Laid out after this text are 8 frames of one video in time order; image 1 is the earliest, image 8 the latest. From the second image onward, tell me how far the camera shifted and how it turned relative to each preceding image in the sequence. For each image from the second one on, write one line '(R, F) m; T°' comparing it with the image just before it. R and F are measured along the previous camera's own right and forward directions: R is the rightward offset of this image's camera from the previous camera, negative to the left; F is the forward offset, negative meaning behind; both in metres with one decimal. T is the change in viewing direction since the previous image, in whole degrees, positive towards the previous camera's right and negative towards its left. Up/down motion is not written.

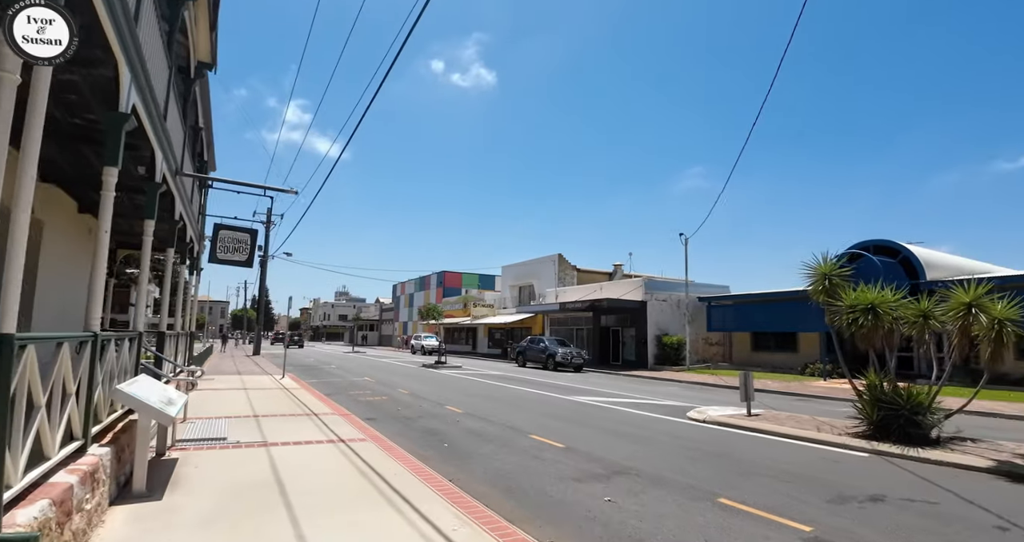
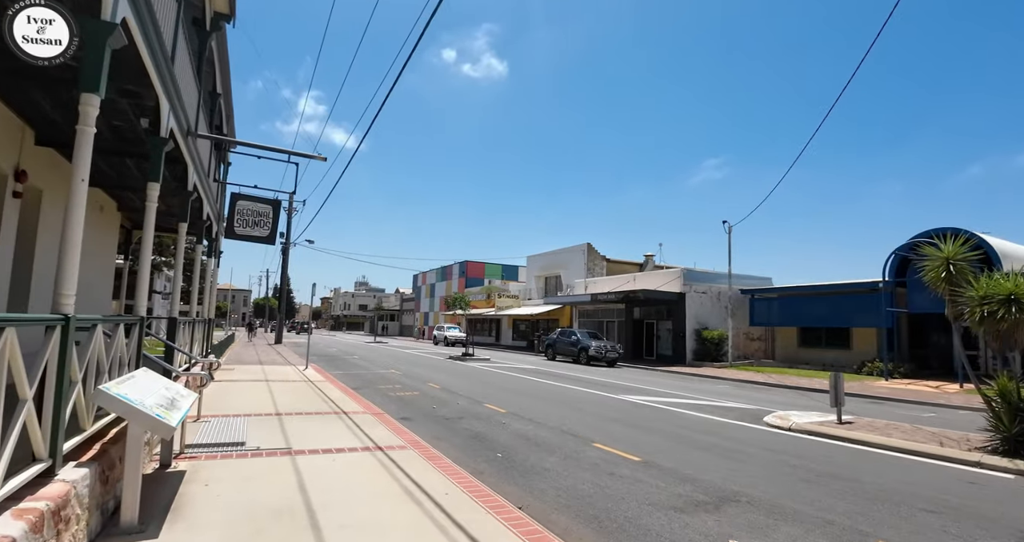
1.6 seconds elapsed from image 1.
(-0.7, +1.4) m; -2°
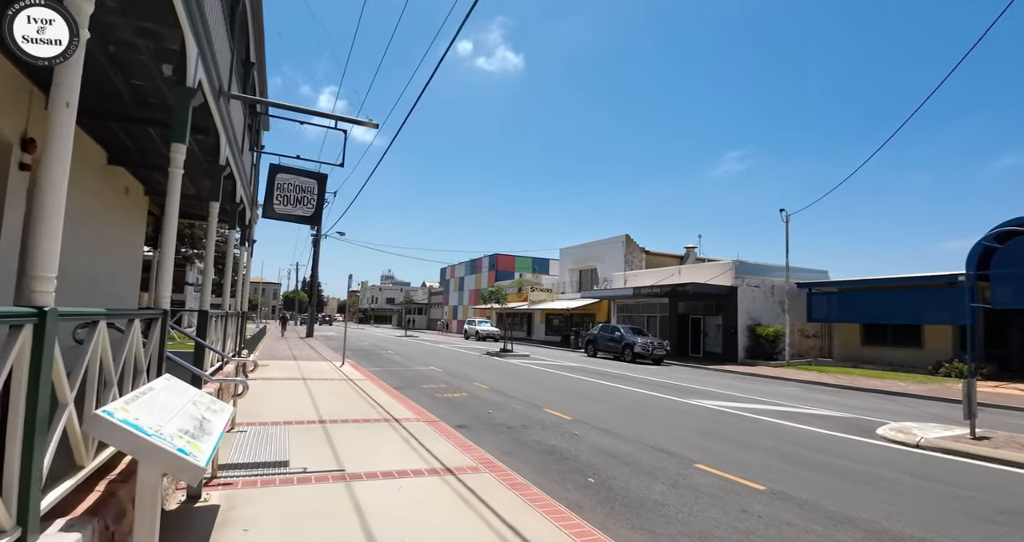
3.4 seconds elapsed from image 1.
(-0.8, +1.3) m; -3°
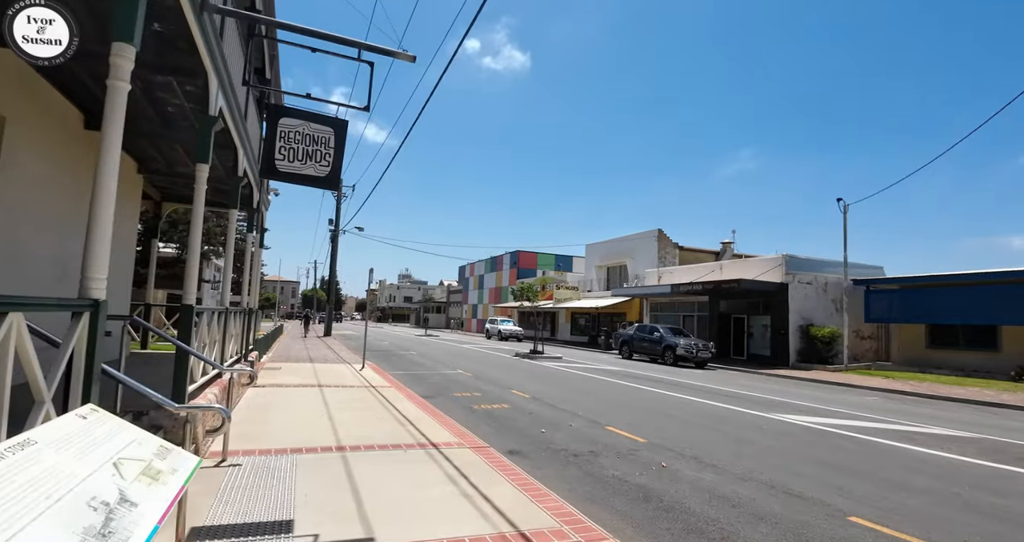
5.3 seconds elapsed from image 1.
(-0.7, +1.9) m; -2°
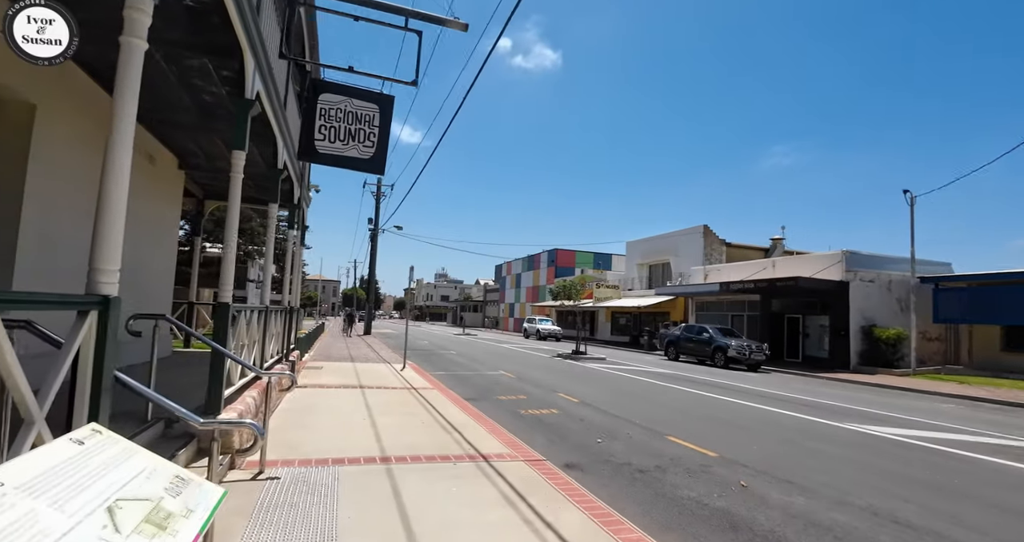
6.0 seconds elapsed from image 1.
(-0.3, +0.6) m; -4°
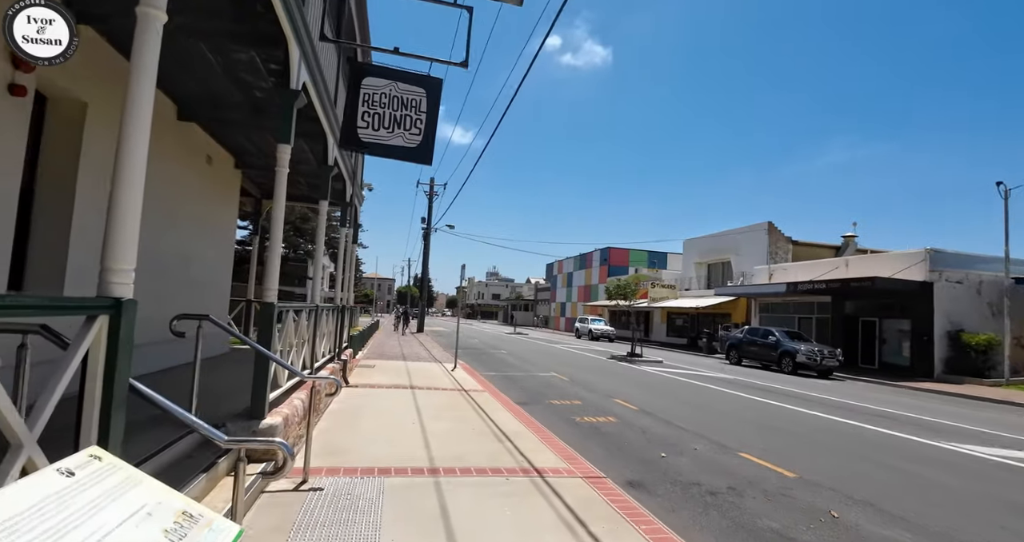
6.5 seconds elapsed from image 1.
(-0.1, +0.5) m; -6°
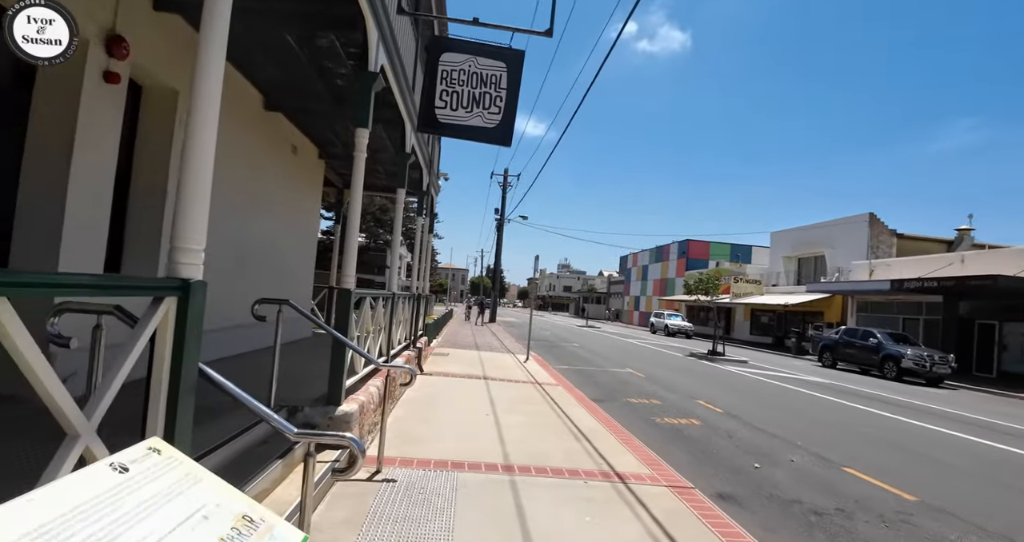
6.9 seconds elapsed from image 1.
(-0.1, +0.3) m; -8°
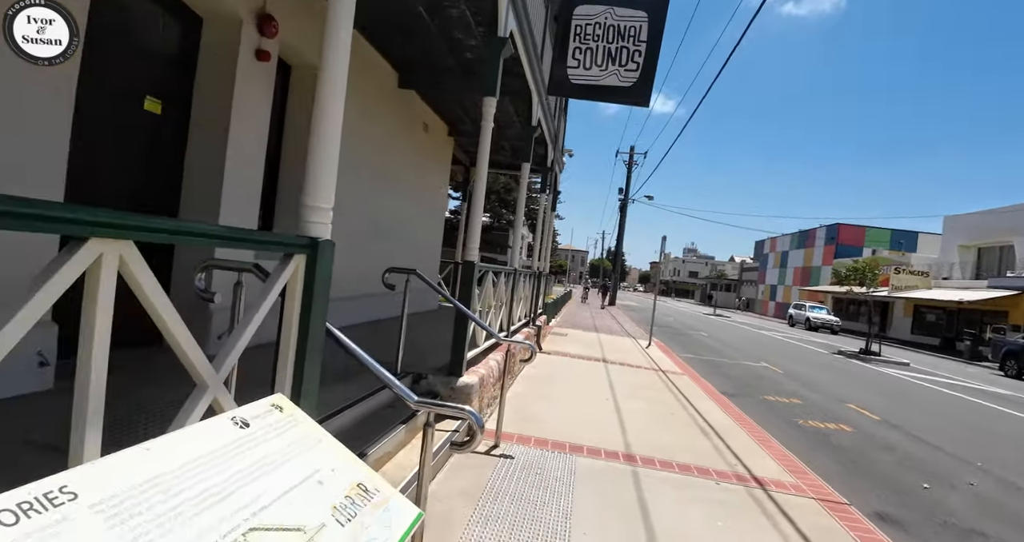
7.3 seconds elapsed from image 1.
(-0.1, +0.3) m; -13°
